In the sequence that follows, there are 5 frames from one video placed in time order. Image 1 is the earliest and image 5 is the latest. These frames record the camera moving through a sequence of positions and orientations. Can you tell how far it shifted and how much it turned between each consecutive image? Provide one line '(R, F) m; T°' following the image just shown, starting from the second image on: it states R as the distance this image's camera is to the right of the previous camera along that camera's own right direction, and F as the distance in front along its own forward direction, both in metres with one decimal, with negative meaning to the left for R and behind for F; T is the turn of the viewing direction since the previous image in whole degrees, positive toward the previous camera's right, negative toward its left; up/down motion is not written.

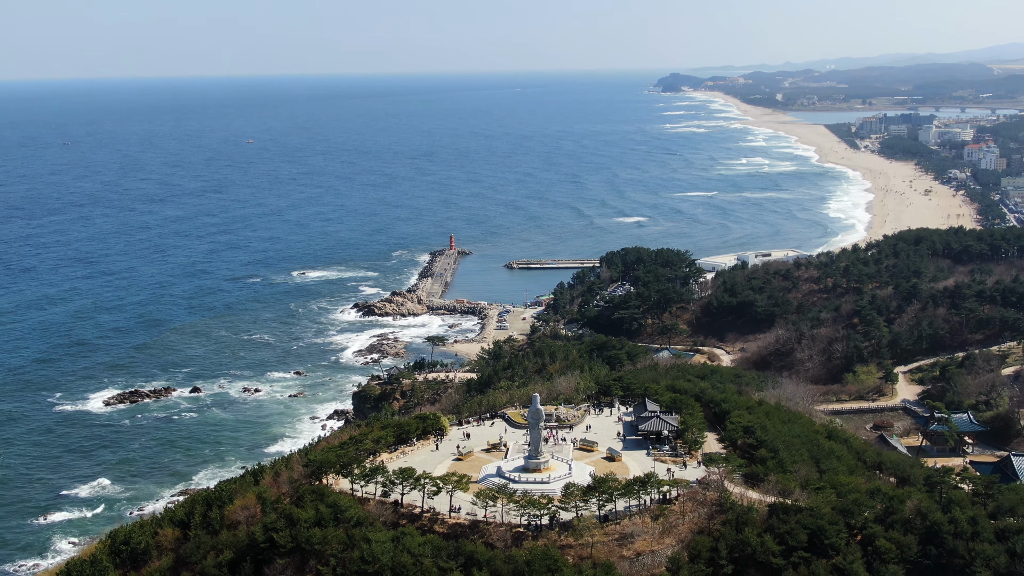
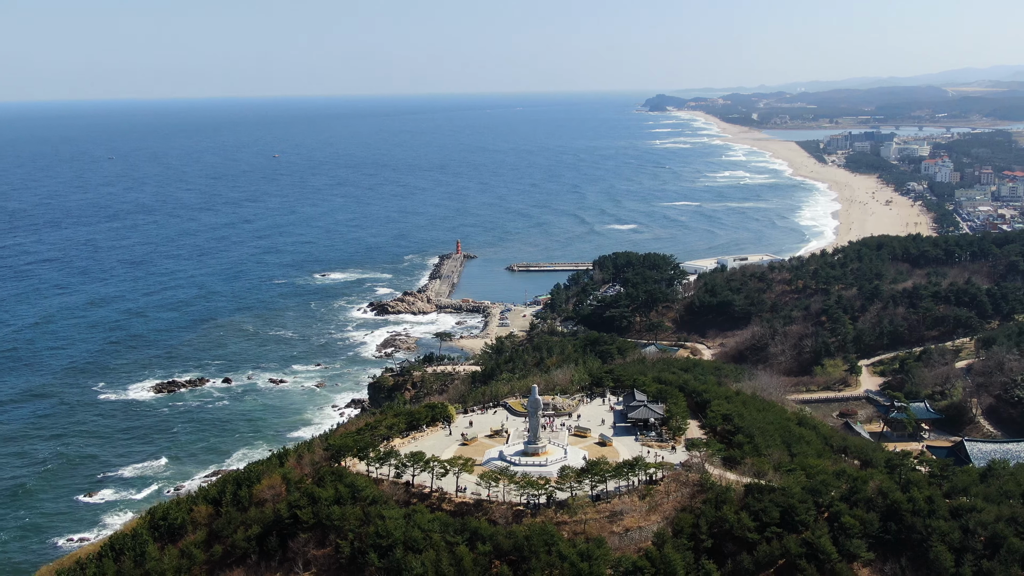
(+0.1, -2.3) m; 0°
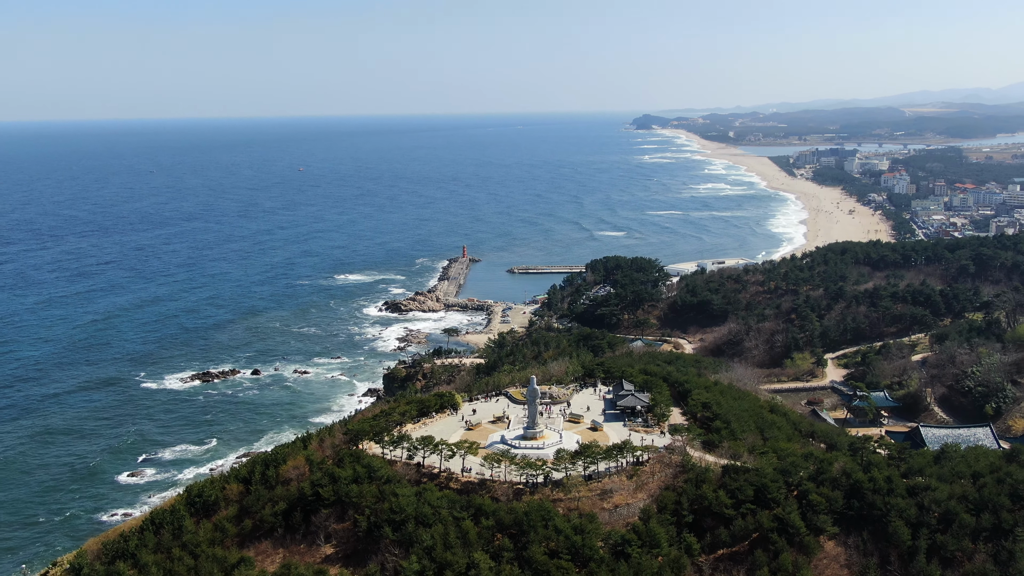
(+0.2, -2.7) m; 0°
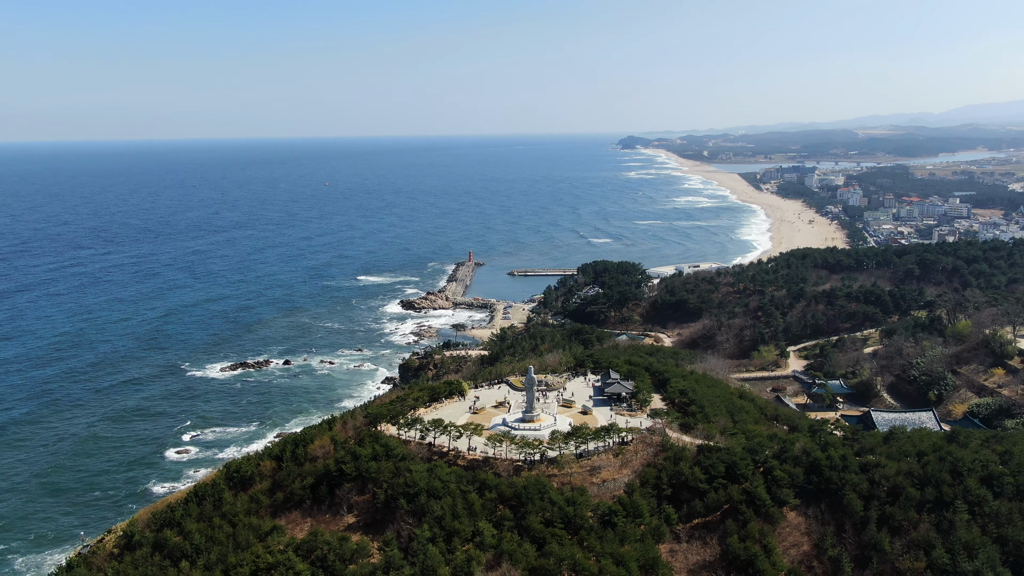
(+0.3, -3.6) m; -1°
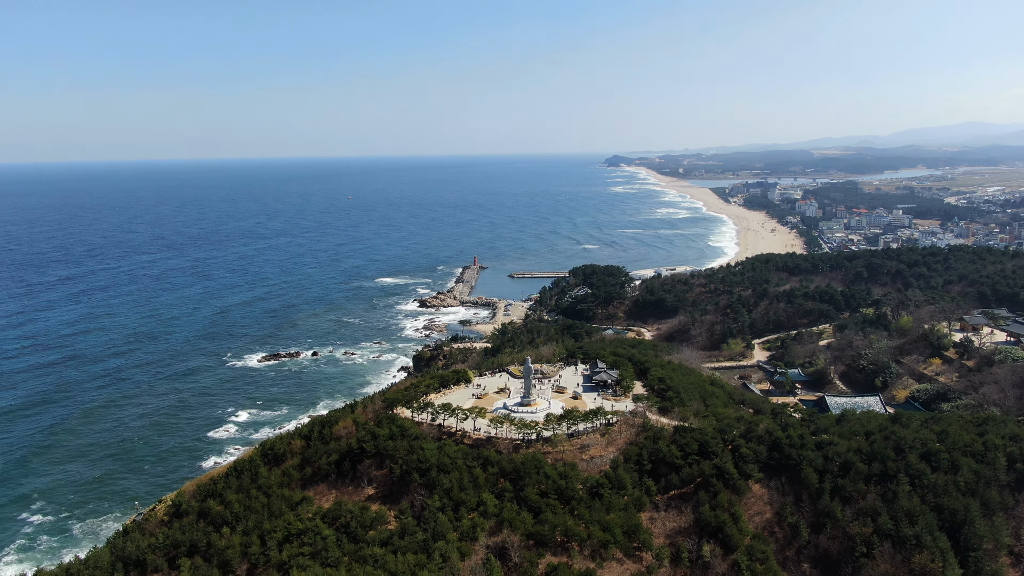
(+0.3, -4.3) m; -1°
